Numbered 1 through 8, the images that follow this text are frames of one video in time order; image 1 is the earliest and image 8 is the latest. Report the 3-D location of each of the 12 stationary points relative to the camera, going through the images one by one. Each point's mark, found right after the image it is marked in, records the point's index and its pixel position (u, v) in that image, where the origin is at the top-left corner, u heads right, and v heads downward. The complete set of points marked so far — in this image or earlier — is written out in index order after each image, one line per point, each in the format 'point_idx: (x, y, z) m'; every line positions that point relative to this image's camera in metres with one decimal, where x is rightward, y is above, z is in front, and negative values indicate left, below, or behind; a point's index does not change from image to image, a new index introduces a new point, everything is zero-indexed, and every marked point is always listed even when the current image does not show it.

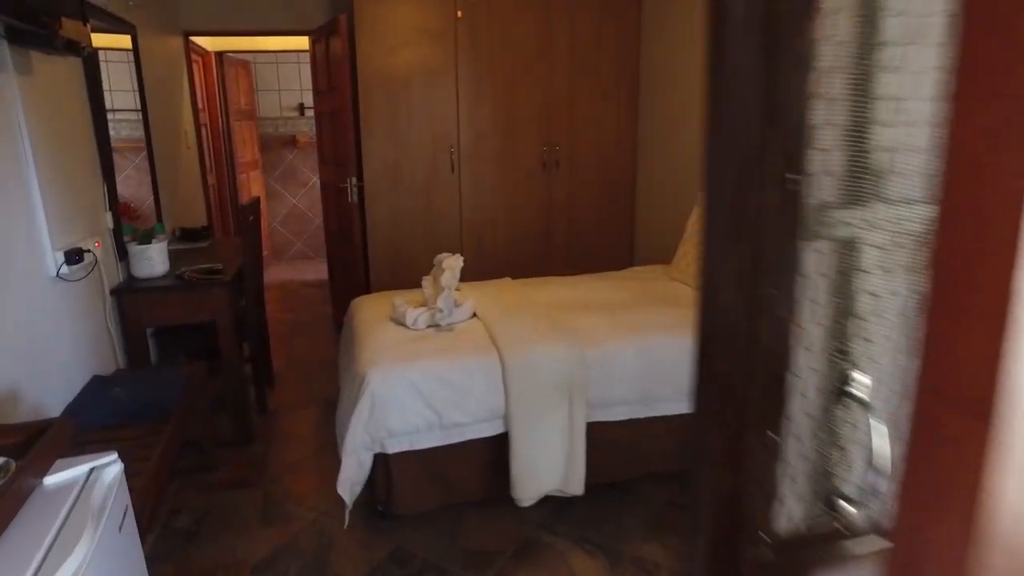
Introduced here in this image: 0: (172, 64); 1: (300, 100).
0: (-1.9, +1.2, +3.8) m
1: (-1.8, +1.6, +6.1) m
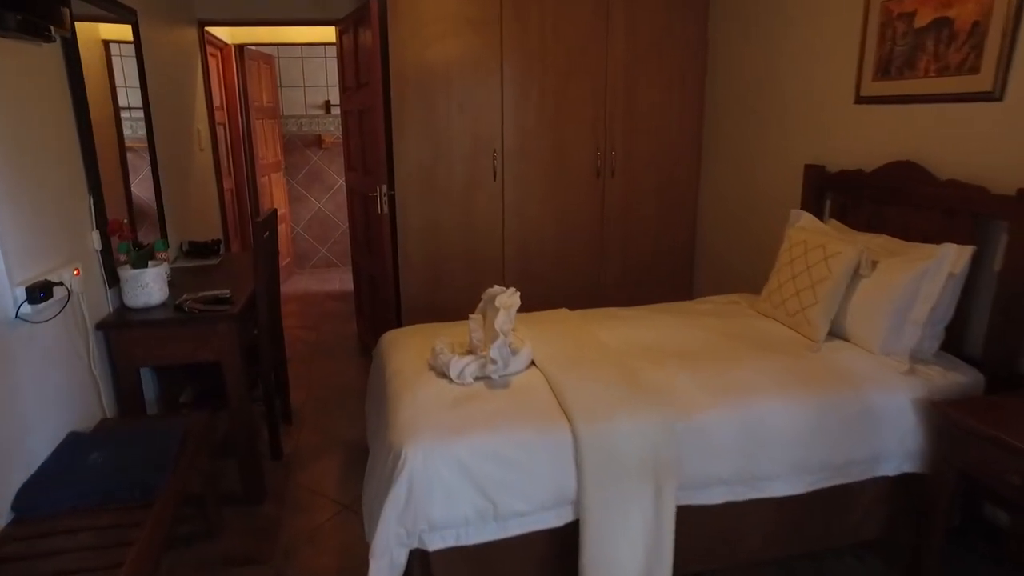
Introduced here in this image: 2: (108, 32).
0: (-1.6, +1.1, +3.4) m
1: (-1.5, +1.5, +5.7) m
2: (-1.4, +0.9, +2.5) m
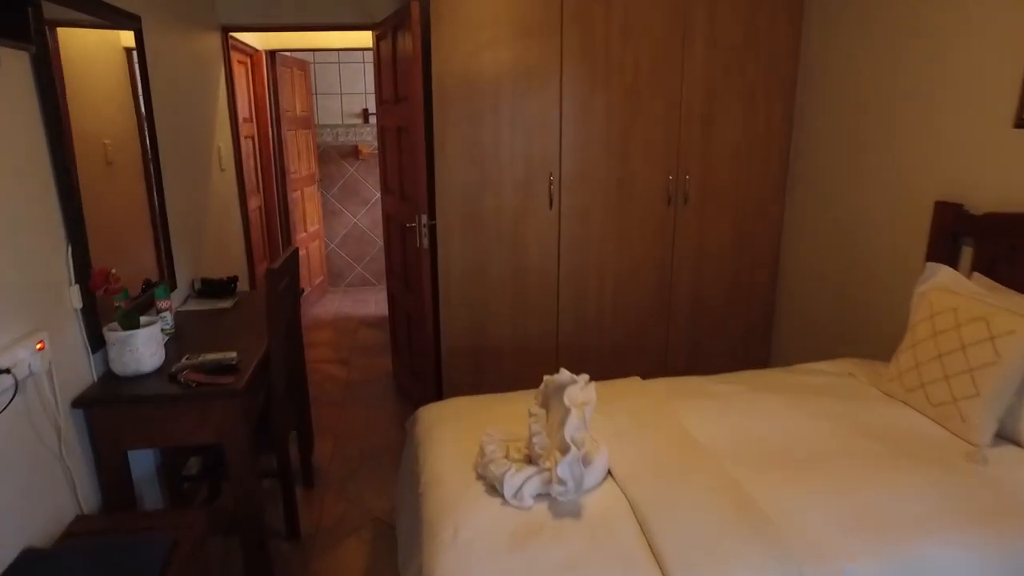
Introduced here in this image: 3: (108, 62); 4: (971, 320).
0: (-1.3, +1.0, +3.1) m
1: (-1.1, +1.4, +5.3) m
2: (-1.2, +0.7, +2.1) m
3: (-1.2, +0.7, +2.2) m
4: (+1.1, -0.1, +1.7) m
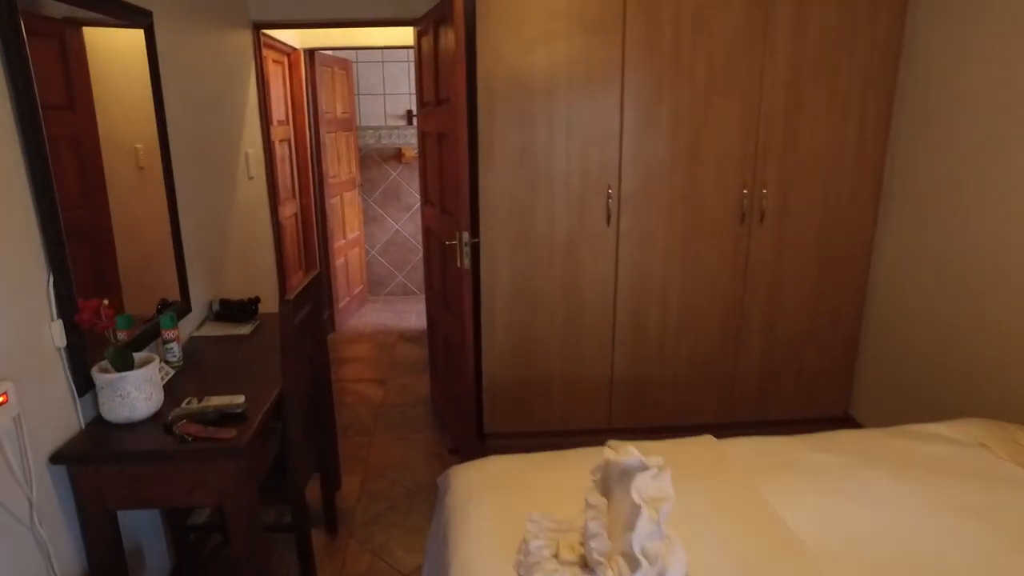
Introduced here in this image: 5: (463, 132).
0: (-1.1, +0.9, +2.9) m
1: (-0.7, +1.3, +5.0) m
2: (-1.1, +0.7, +1.9) m
3: (-1.1, +0.6, +2.0) m
4: (+1.2, -0.2, +1.3) m
5: (-0.2, +0.5, +2.4) m
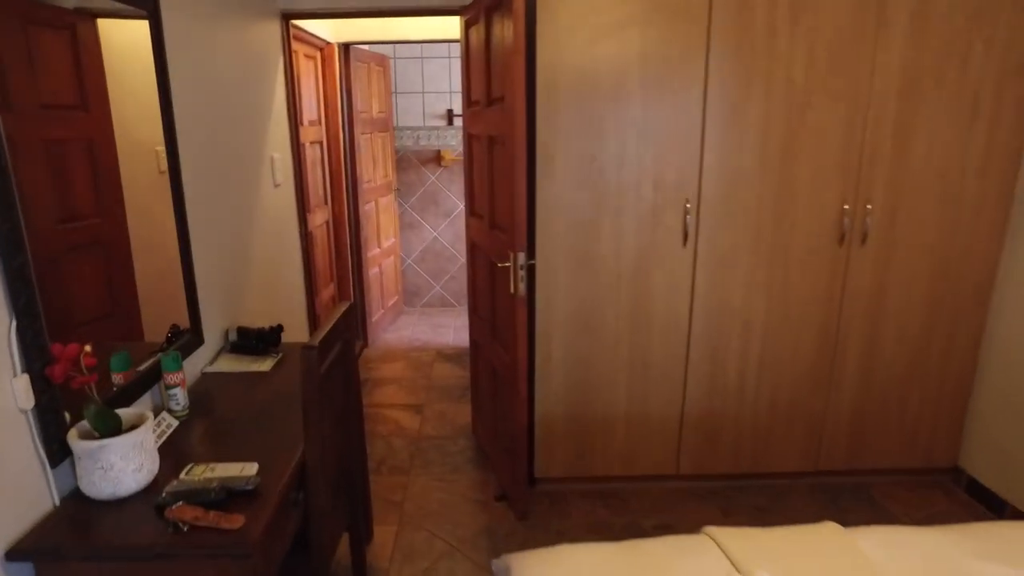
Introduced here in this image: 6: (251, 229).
0: (-0.9, +0.8, +2.5) m
1: (-0.4, +1.2, +4.7) m
2: (-0.9, +0.6, +1.6) m
3: (-0.9, +0.5, +1.6) m
4: (+1.3, -0.3, +0.9) m
5: (0.0, +0.4, +2.1) m
6: (-0.9, +0.2, +2.5) m
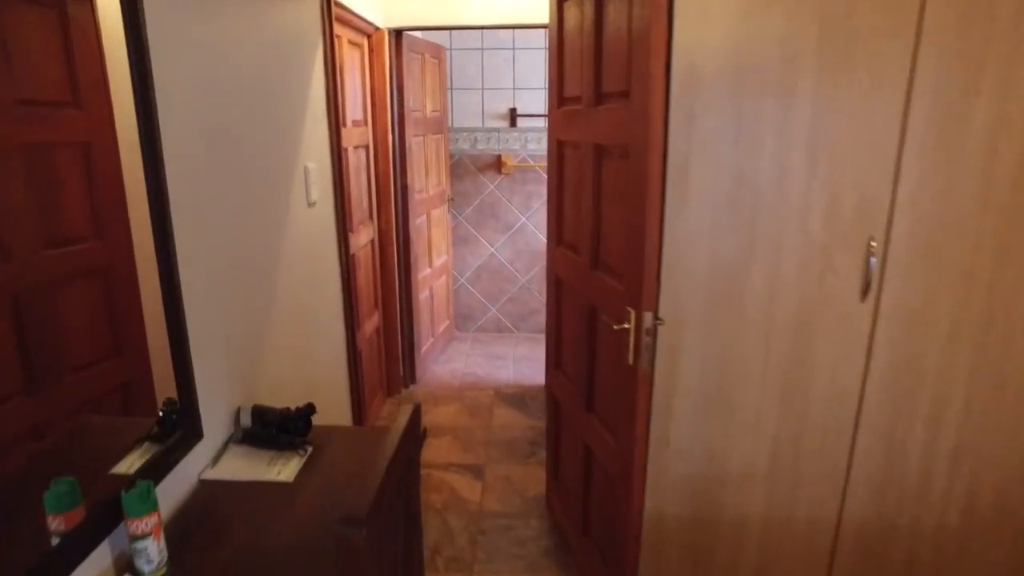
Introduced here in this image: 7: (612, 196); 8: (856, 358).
0: (-0.6, +0.7, +2.0) m
1: (0.0, +1.1, +4.1) m
2: (-0.7, +0.4, +1.0) m
3: (-0.7, +0.4, +1.1) m
4: (+1.5, -0.5, +0.2) m
5: (+0.3, +0.3, +1.4) m
6: (-0.6, +0.1, +1.9) m
7: (+0.2, +0.2, +1.7) m
8: (+0.8, -0.2, +1.7) m
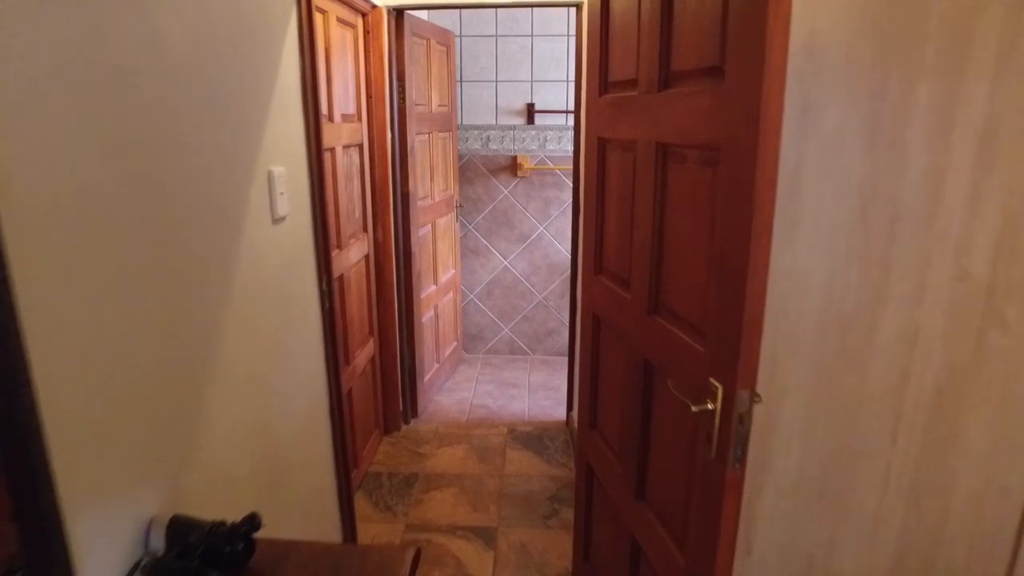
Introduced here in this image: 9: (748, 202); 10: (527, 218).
0: (-0.6, +0.6, +1.5) m
1: (+0.1, +1.0, +3.6) m
2: (-0.6, +0.4, +0.5) m
3: (-0.6, +0.3, +0.6) m
4: (+1.6, -0.6, -0.3) m
5: (+0.3, +0.2, +0.9) m
6: (-0.6, 0.0, +1.4) m
7: (+0.3, +0.1, +1.2) m
8: (+0.9, -0.3, +1.2) m
9: (+0.3, +0.1, +1.0) m
10: (+0.1, +0.4, +3.8) m
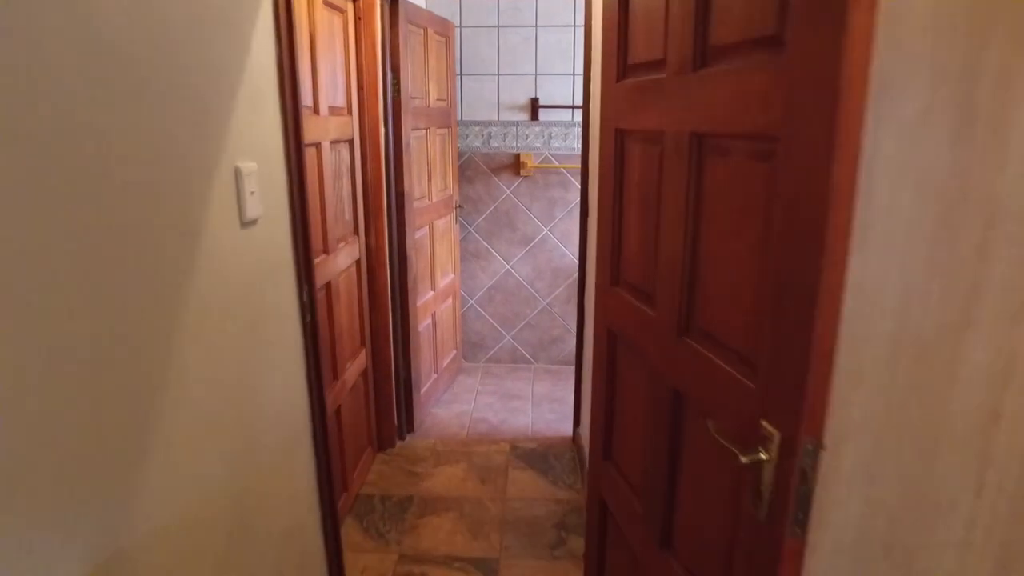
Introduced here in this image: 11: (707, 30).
0: (-0.6, +0.6, +1.3) m
1: (+0.1, +0.9, +3.4) m
2: (-0.6, +0.3, +0.3) m
3: (-0.6, +0.3, +0.4) m
4: (+1.6, -0.6, -0.5) m
5: (+0.3, +0.2, +0.7) m
6: (-0.6, -0.1, +1.2) m
7: (+0.3, +0.1, +1.0) m
8: (+0.9, -0.3, +1.0) m
9: (+0.3, +0.1, +0.8) m
10: (+0.1, +0.3, +3.6) m
11: (+0.3, +0.4, +1.1) m
